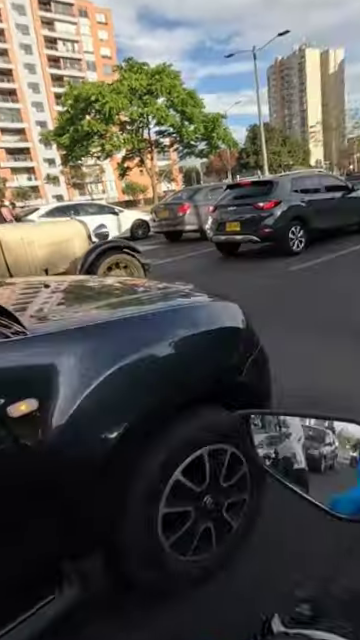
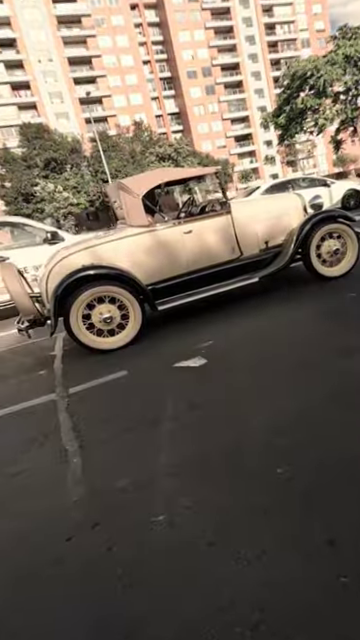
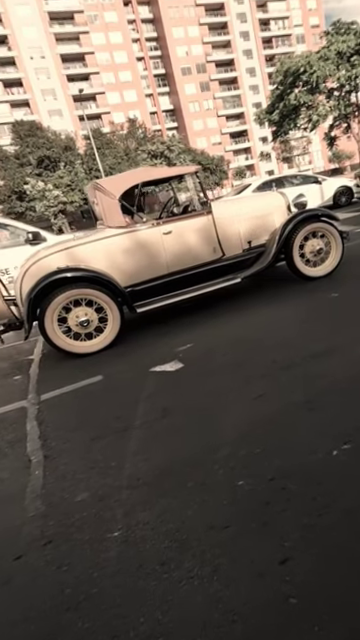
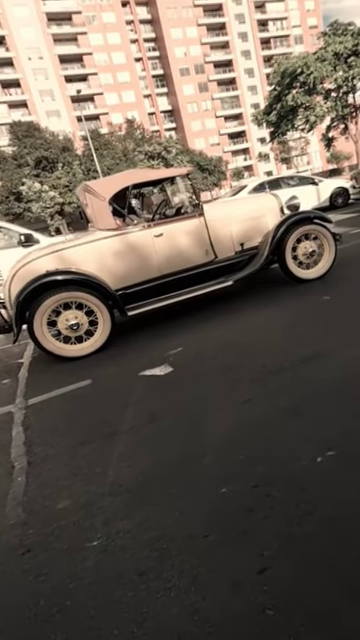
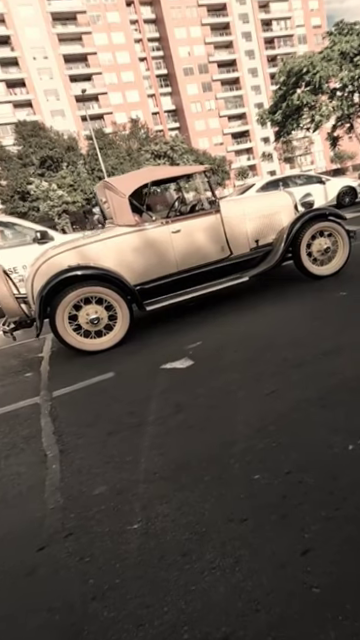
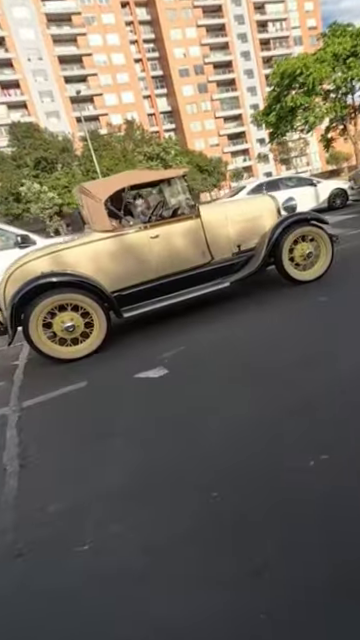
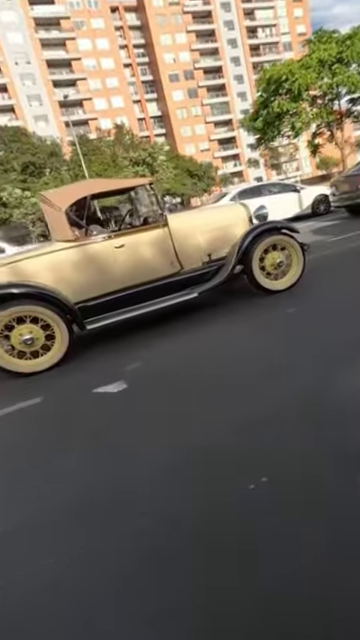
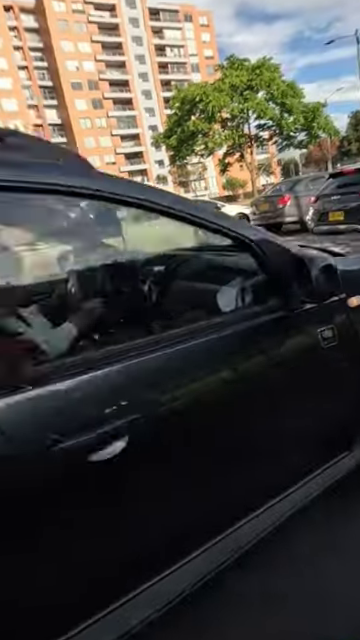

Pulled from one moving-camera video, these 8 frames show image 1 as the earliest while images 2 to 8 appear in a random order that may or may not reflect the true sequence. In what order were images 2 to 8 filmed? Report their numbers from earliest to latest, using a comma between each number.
8, 6, 7, 2, 5, 3, 4
